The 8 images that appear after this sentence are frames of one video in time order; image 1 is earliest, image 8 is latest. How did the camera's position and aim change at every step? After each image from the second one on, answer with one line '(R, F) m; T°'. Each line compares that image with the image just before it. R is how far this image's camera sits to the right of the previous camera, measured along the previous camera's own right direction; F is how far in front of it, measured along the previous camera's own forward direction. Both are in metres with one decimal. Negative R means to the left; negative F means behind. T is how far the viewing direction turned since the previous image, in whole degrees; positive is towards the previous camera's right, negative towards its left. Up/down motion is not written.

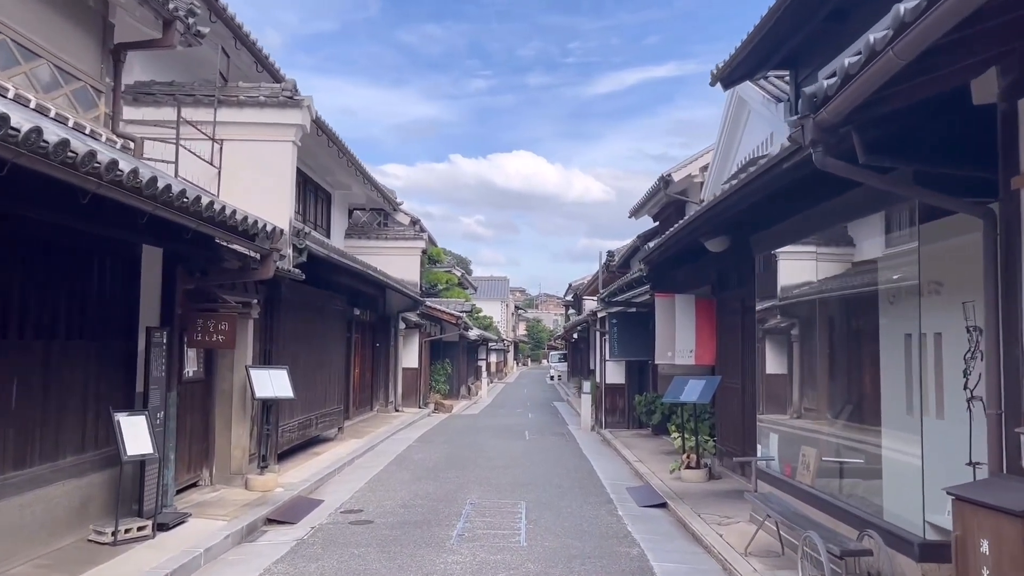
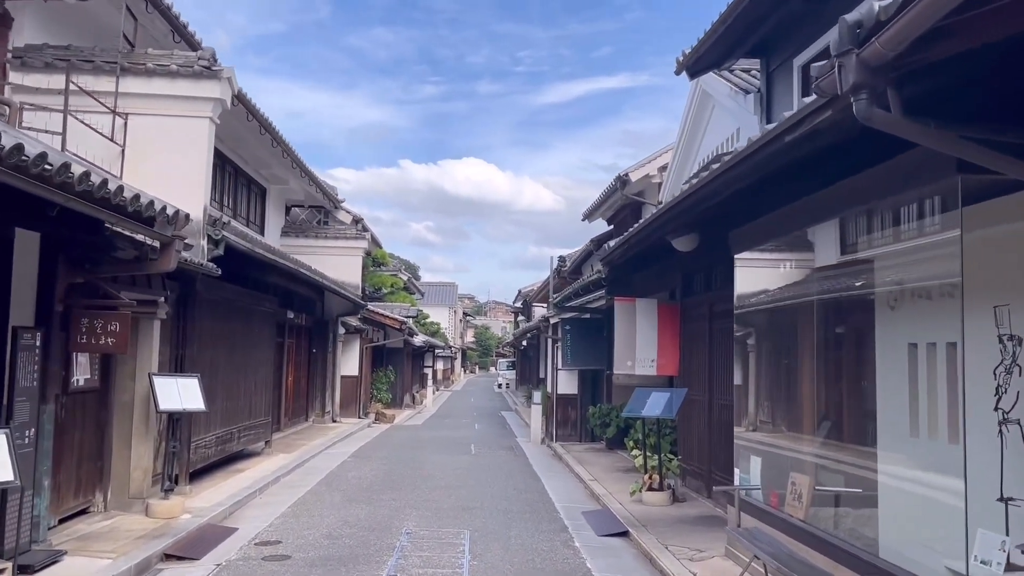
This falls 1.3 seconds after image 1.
(0.0, +1.0) m; +3°
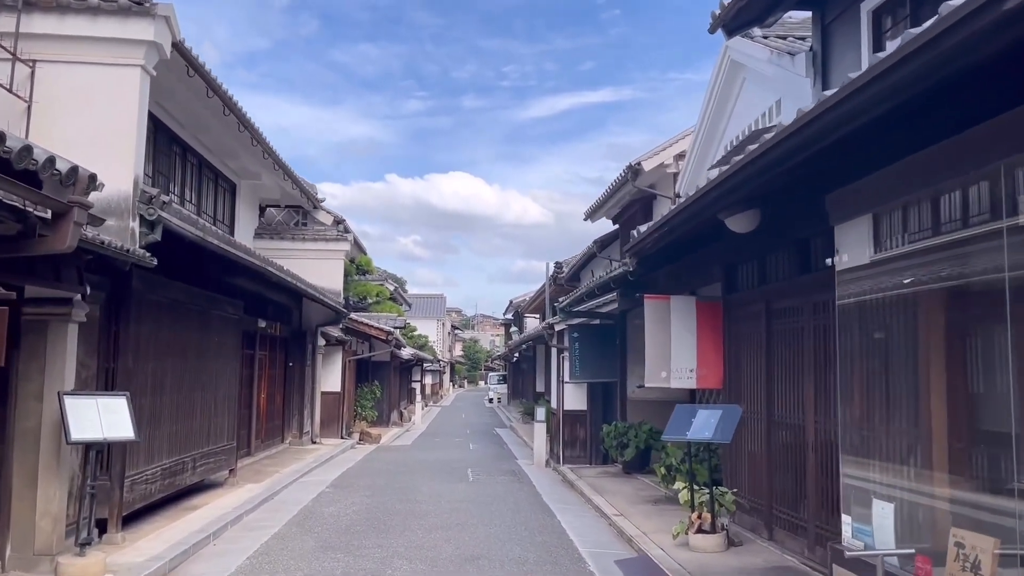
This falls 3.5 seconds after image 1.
(-0.2, +1.7) m; +1°
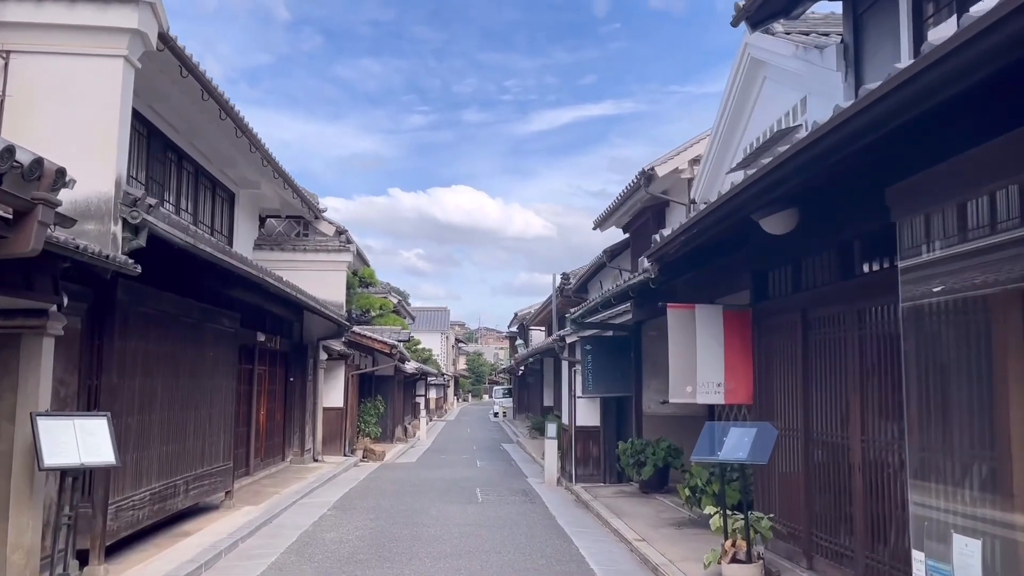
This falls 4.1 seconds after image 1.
(-0.1, +0.6) m; 0°
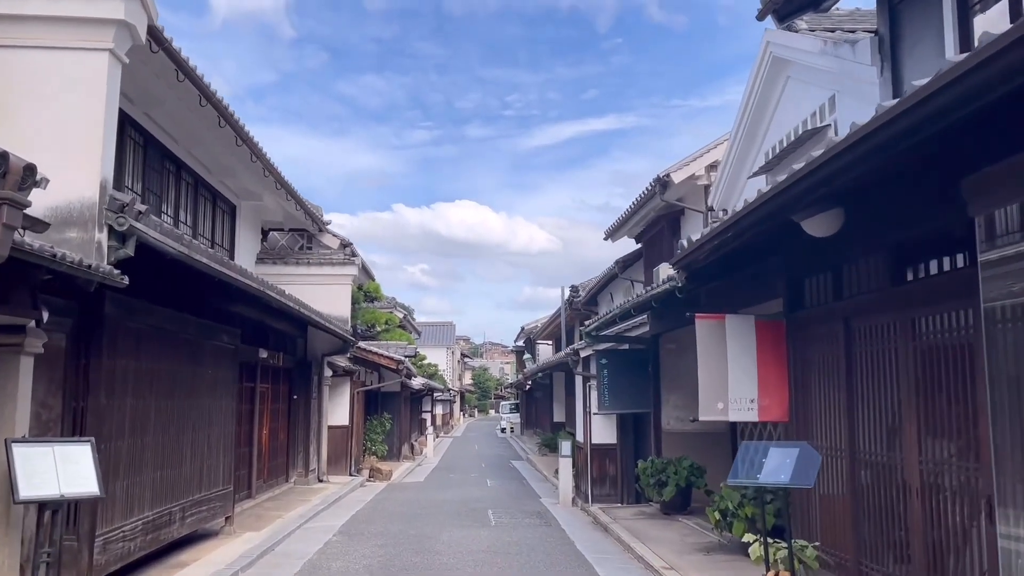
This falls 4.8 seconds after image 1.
(-0.1, +0.5) m; 0°
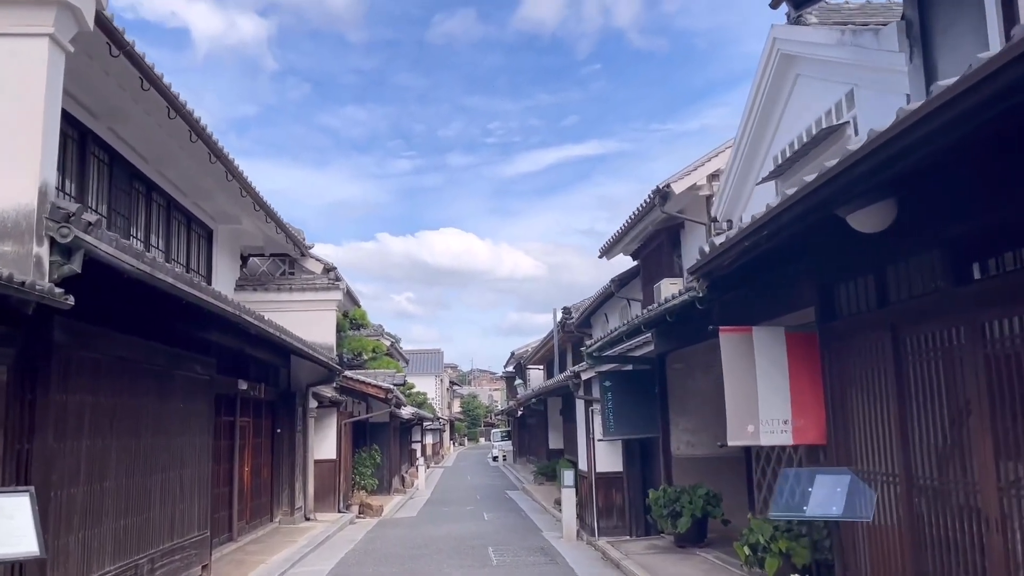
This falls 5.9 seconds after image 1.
(-0.1, +0.7) m; +1°
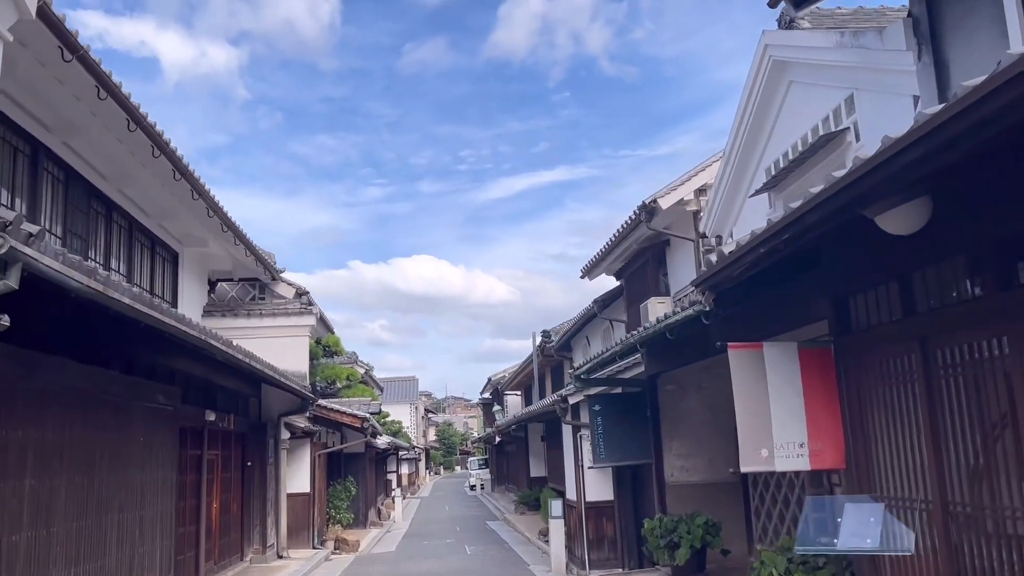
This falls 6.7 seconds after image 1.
(-0.1, +0.5) m; +2°
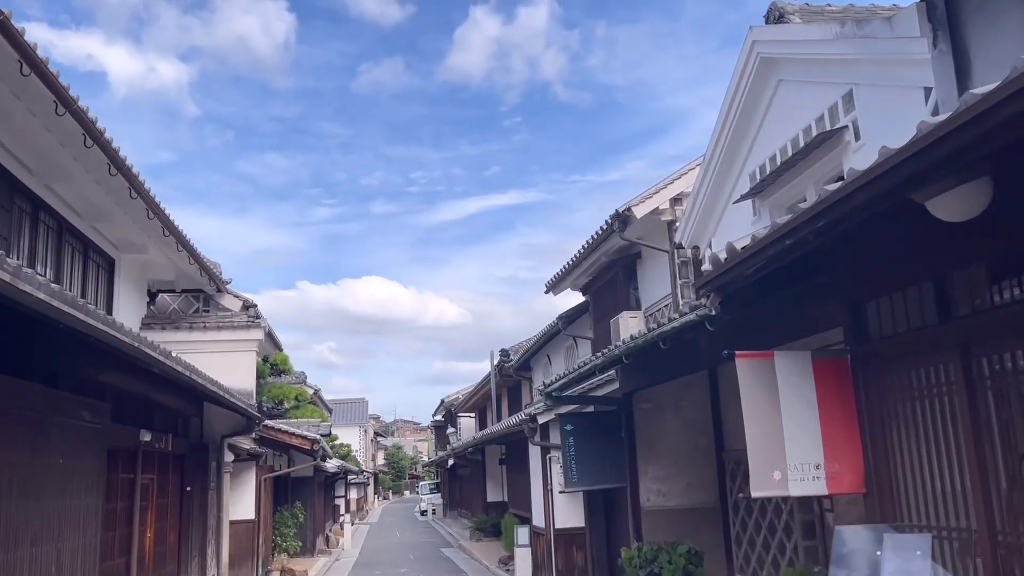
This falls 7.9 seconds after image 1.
(-0.2, +0.7) m; +3°
